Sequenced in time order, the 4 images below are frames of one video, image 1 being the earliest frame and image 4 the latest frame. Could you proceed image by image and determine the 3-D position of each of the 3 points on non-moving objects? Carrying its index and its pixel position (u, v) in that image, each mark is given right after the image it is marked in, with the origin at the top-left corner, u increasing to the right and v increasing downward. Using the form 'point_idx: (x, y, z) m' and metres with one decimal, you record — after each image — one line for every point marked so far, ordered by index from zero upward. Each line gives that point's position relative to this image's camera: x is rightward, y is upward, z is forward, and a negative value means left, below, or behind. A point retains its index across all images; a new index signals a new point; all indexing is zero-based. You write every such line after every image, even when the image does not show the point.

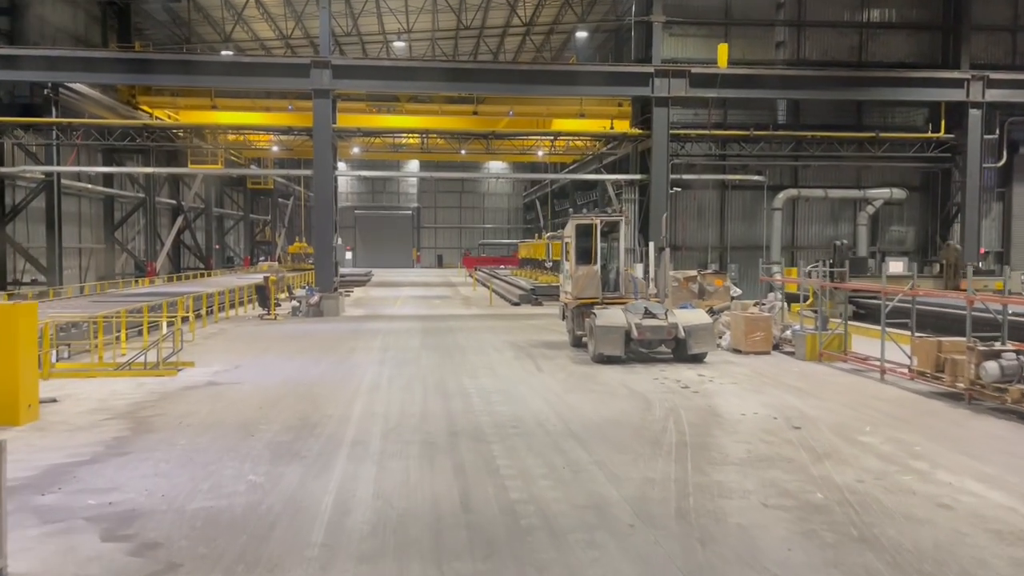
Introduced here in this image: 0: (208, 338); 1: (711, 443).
0: (-7.2, -1.2, +17.4) m
1: (+2.2, -1.7, +8.2) m
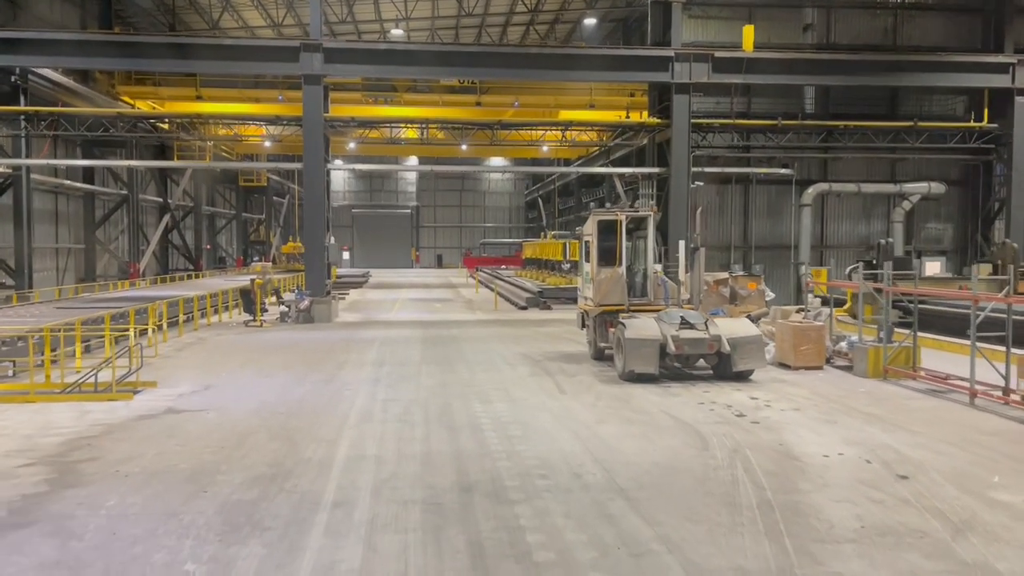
0: (-6.9, -1.3, +15.5) m
1: (+2.5, -1.8, +6.2) m
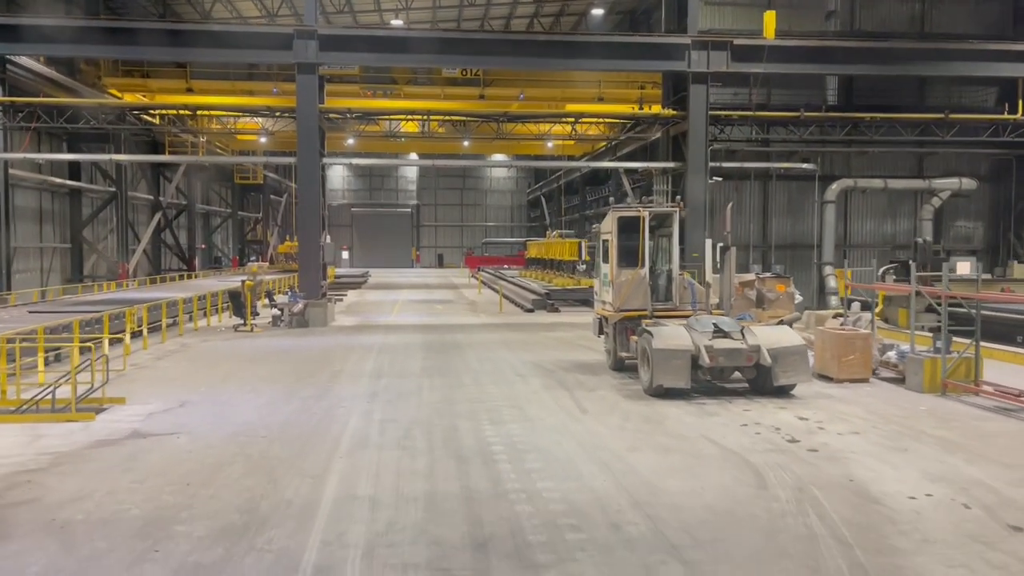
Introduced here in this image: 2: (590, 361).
0: (-6.8, -1.4, +14.2) m
1: (+2.6, -1.9, +4.9) m
2: (+1.4, -1.4, +13.7) m
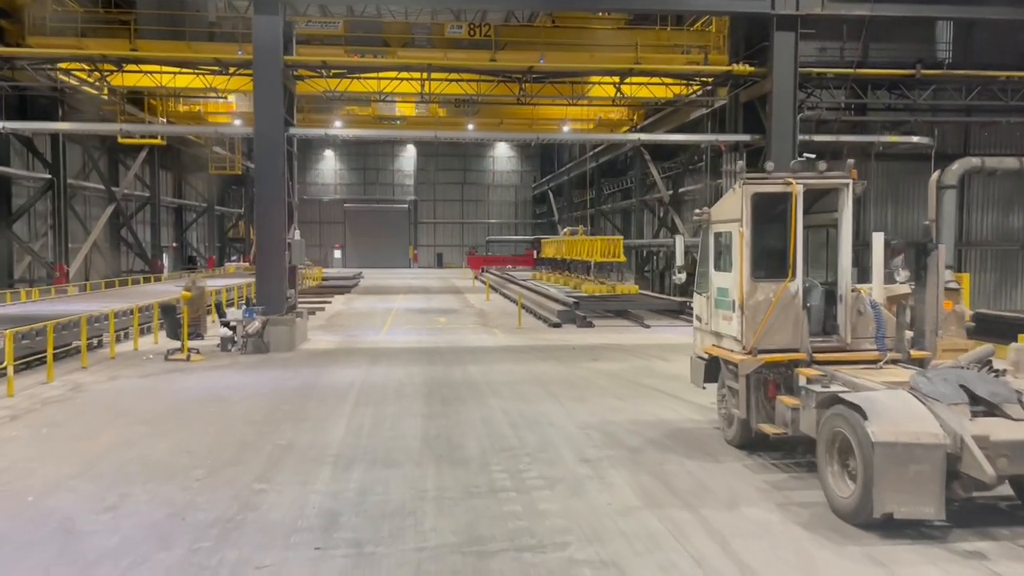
0: (-6.2, -1.6, +9.2) m
1: (+3.3, -2.1, -0.1) m
2: (+2.0, -1.6, +8.7) m
